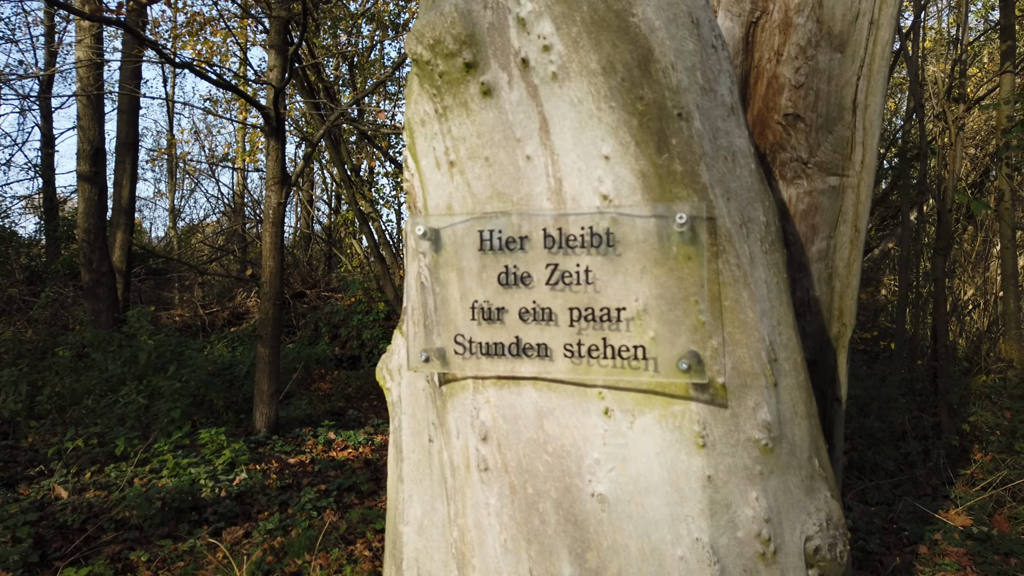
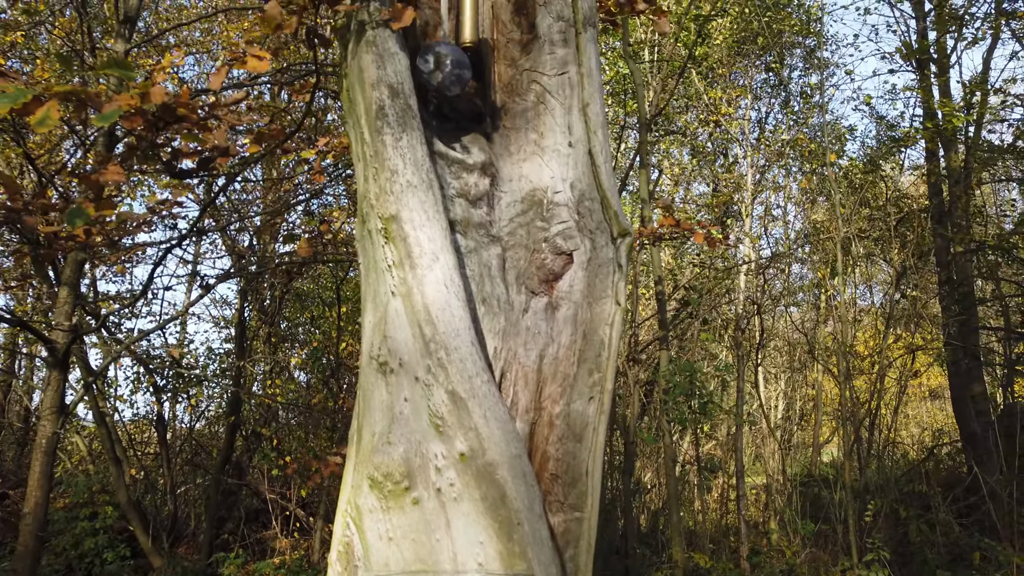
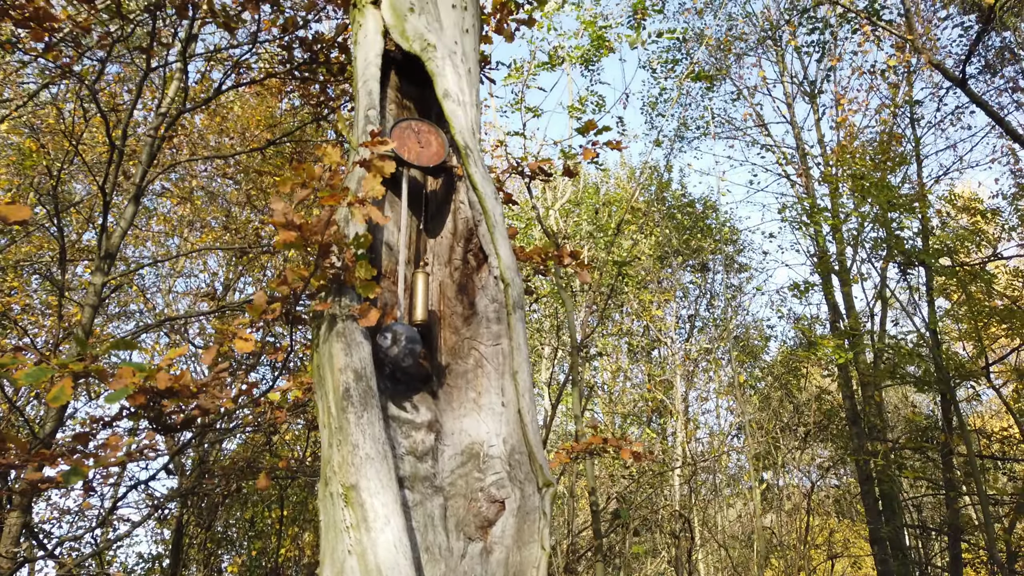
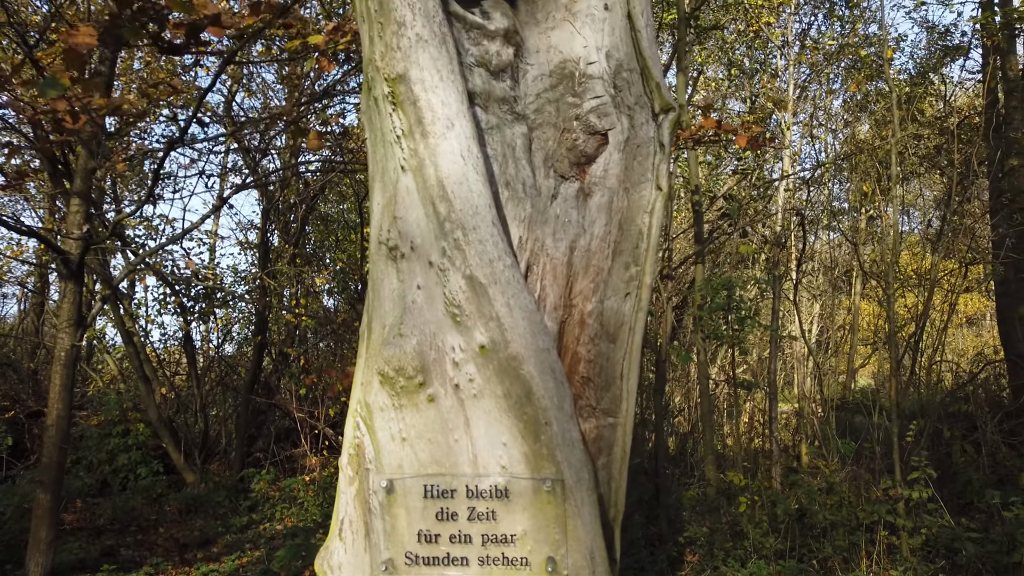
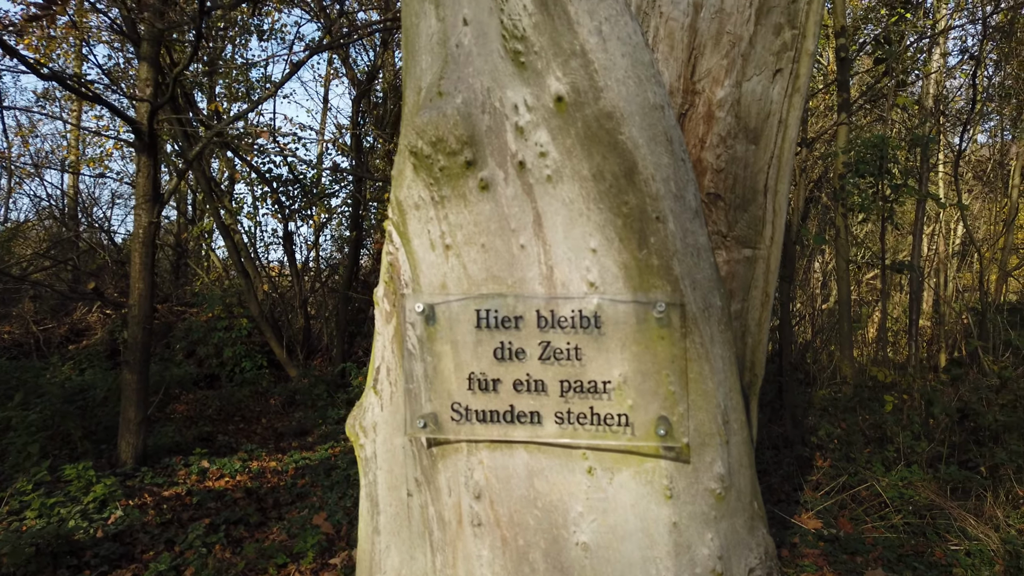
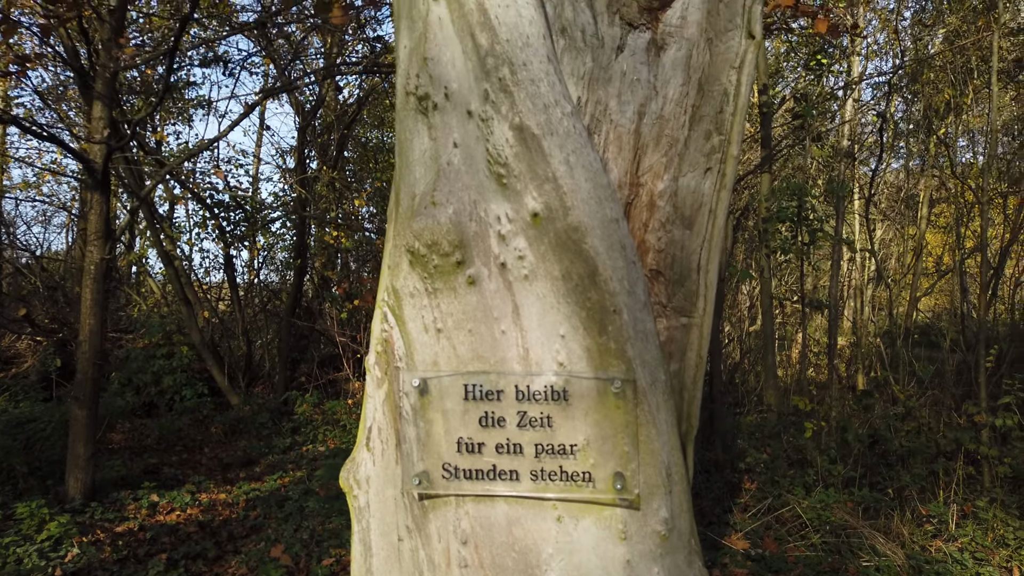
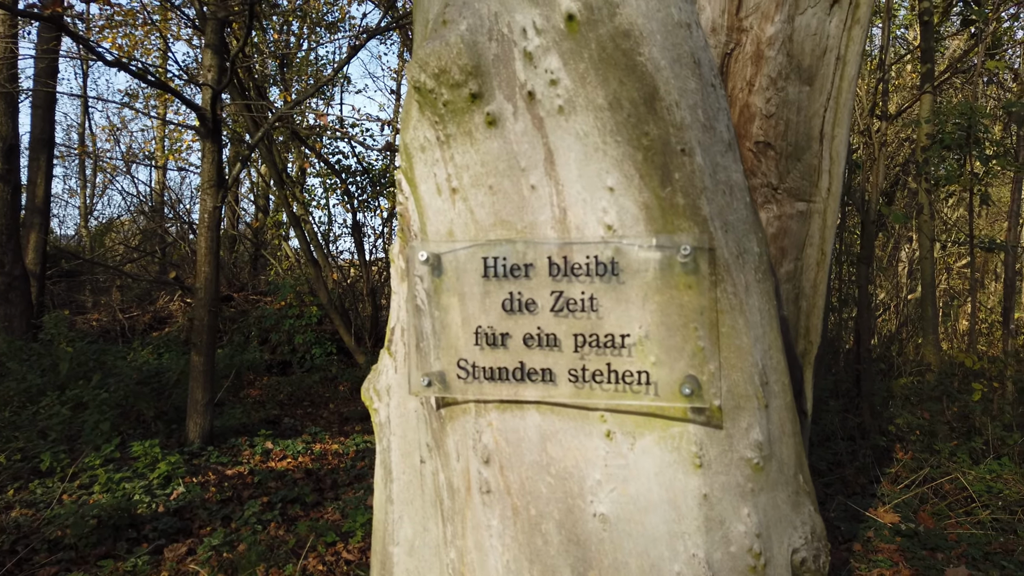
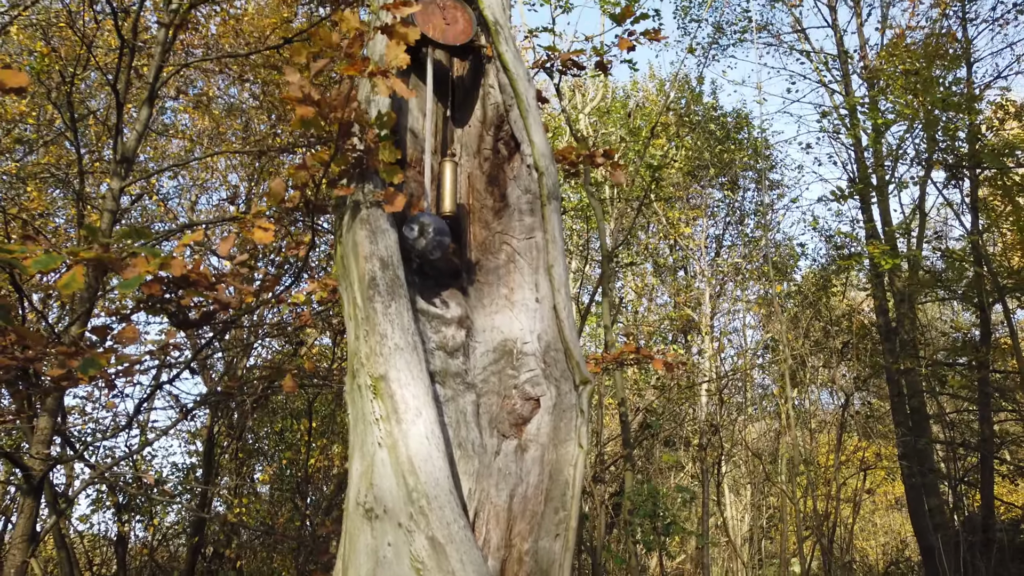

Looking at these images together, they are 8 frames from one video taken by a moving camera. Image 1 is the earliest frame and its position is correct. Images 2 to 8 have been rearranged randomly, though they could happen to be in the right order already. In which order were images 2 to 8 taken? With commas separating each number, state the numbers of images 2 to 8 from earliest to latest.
7, 5, 6, 4, 2, 8, 3
